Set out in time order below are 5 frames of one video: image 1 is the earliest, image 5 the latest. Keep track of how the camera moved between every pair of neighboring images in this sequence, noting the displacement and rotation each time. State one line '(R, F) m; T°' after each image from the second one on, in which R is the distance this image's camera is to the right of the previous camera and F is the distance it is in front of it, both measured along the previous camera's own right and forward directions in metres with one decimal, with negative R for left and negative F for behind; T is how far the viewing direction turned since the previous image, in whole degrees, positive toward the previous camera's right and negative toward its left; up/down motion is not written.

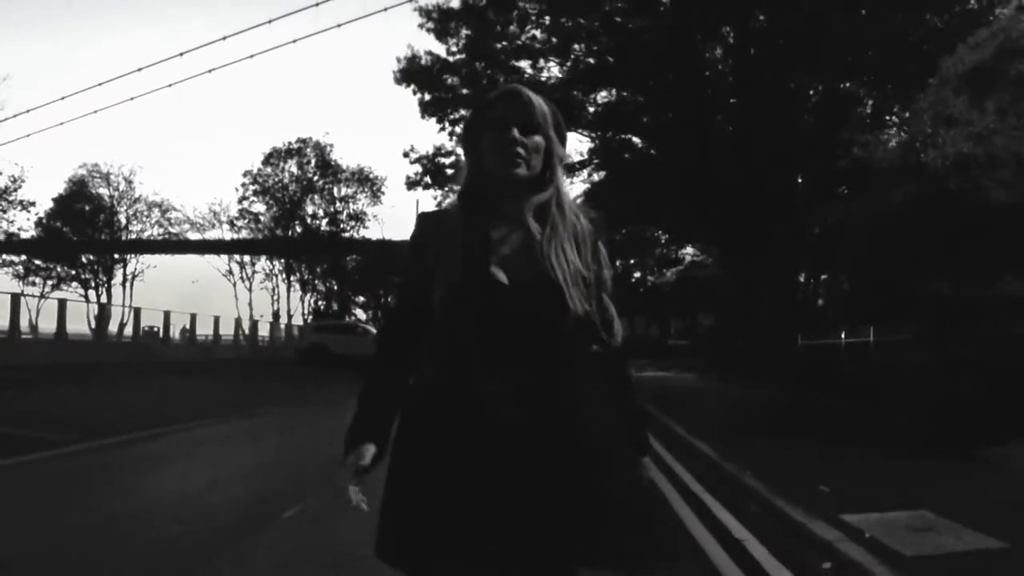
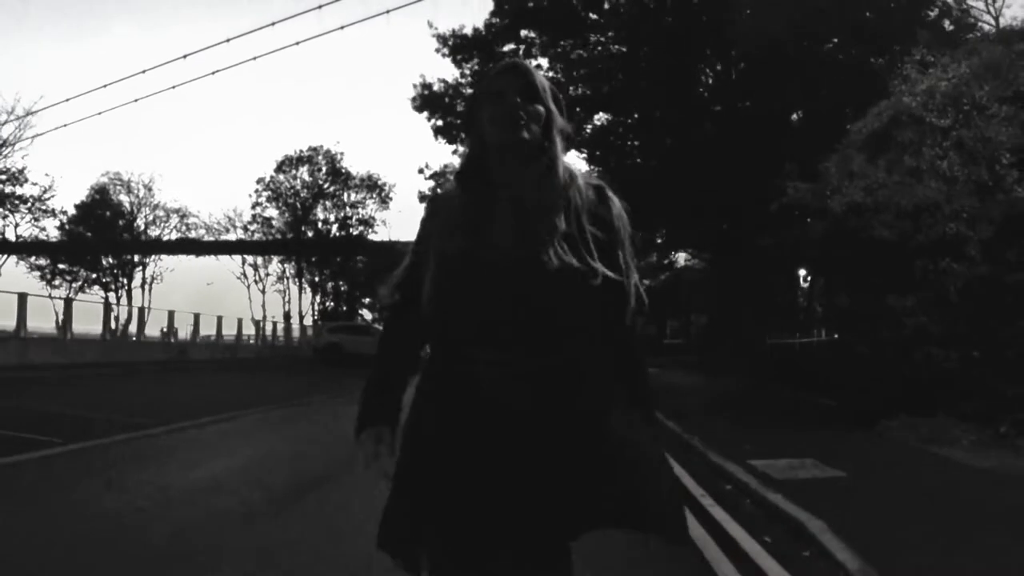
(-0.1, -2.2) m; 0°
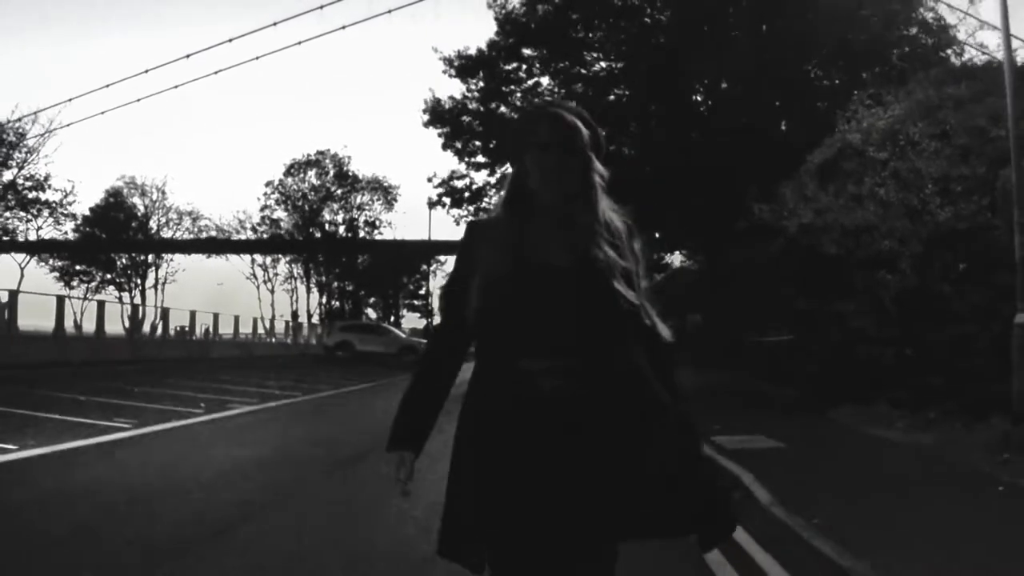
(0.0, -1.7) m; 0°
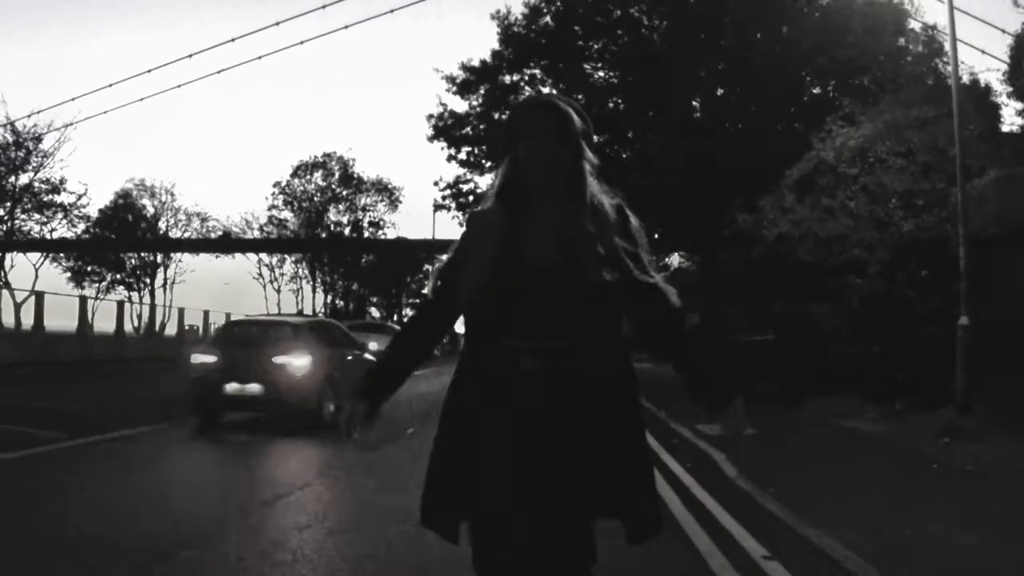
(0.0, -1.1) m; 0°
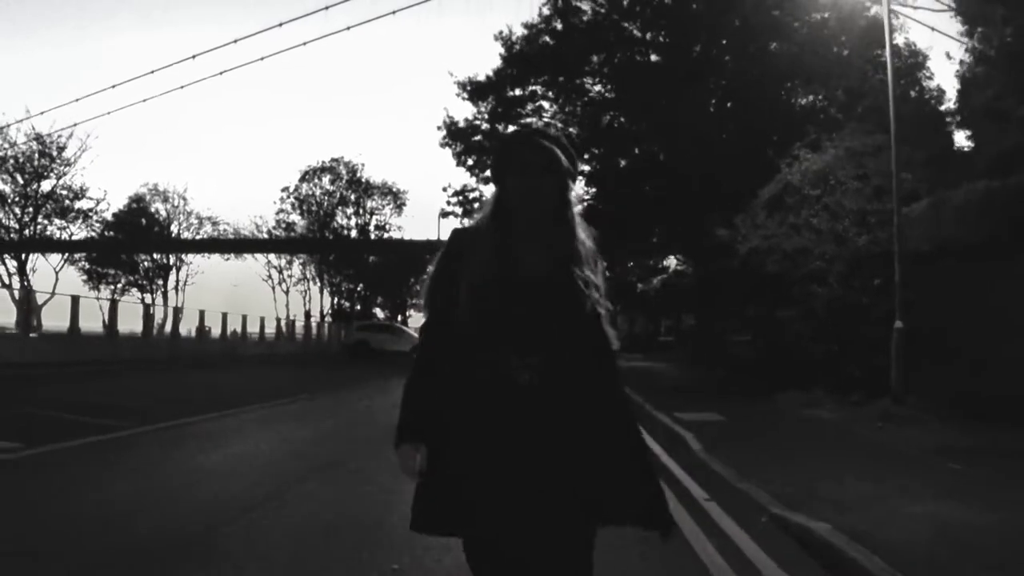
(0.0, -1.6) m; 0°
